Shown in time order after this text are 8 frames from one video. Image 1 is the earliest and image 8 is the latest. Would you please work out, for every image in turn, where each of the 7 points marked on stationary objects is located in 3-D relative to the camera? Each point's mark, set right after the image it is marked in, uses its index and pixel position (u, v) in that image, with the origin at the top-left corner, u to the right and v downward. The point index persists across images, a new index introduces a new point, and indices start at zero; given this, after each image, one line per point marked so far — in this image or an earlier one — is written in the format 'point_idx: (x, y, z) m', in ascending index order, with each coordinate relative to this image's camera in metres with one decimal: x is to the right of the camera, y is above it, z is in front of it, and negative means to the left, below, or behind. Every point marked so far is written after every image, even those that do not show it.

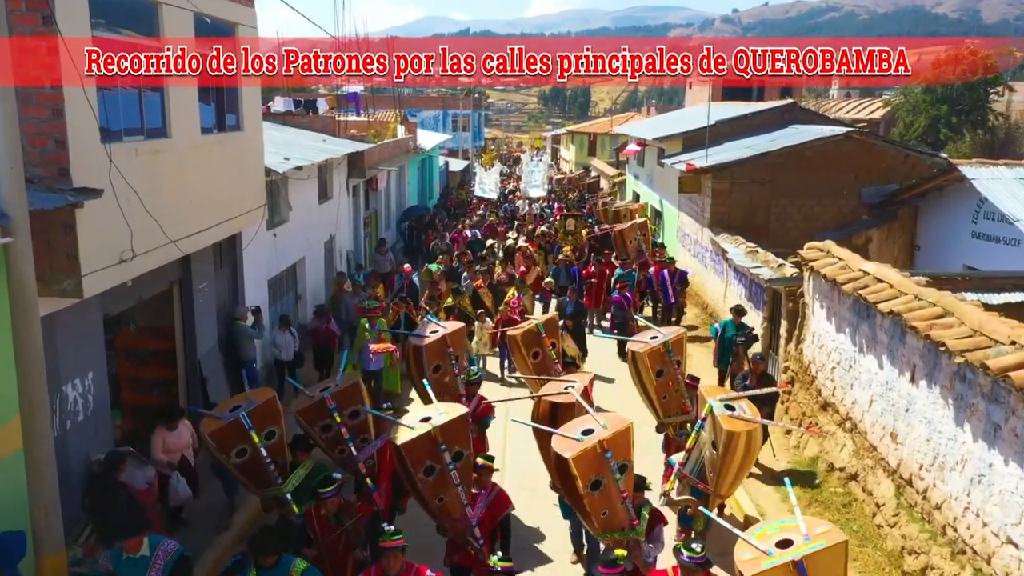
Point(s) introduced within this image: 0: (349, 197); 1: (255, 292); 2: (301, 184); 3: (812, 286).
0: (-3.8, +2.1, +19.3) m
1: (-3.7, -0.1, +12.0) m
2: (-3.8, +1.8, +14.7) m
3: (+3.9, 0.0, +10.7) m
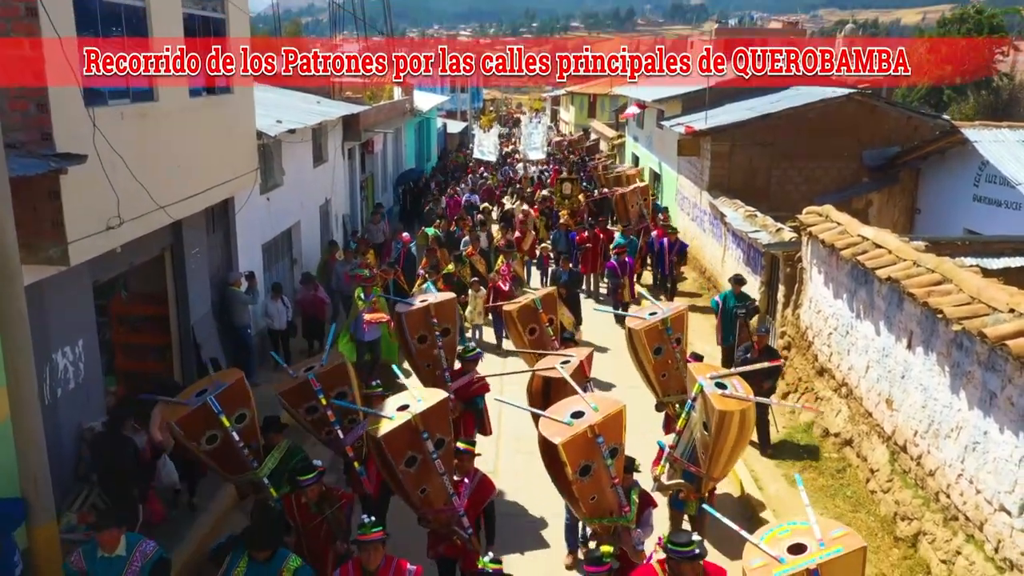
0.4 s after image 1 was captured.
0: (-3.9, +3.0, +19.1) m
1: (-3.8, +0.4, +11.9) m
2: (-3.8, +2.5, +14.5) m
3: (+3.8, +0.5, +10.6) m
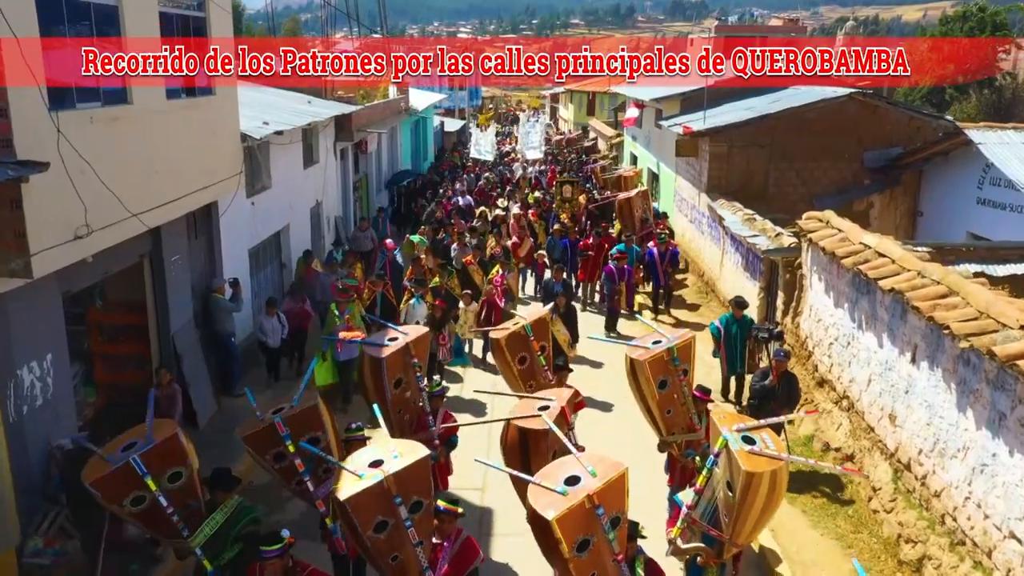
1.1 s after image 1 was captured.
0: (-4.0, +2.9, +18.8) m
1: (-3.9, +0.3, +11.6) m
2: (-3.9, +2.4, +14.2) m
3: (+3.7, +0.4, +10.3) m
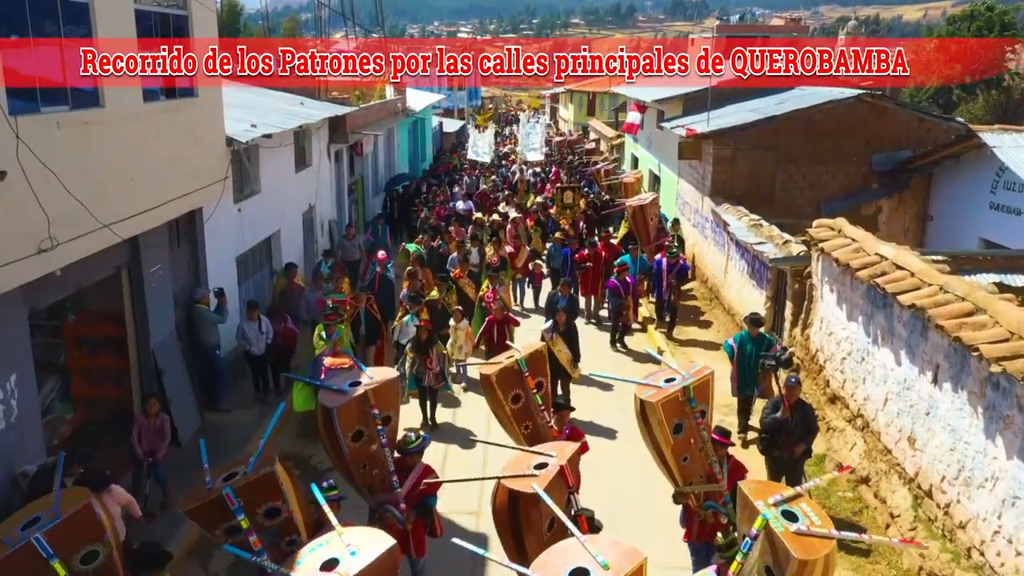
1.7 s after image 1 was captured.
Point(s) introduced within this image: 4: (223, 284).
0: (-4.0, +2.8, +18.3) m
1: (-3.9, +0.2, +11.2) m
2: (-4.0, +2.2, +13.8) m
3: (+3.7, +0.2, +9.9) m
4: (-3.9, 0.0, +11.3) m
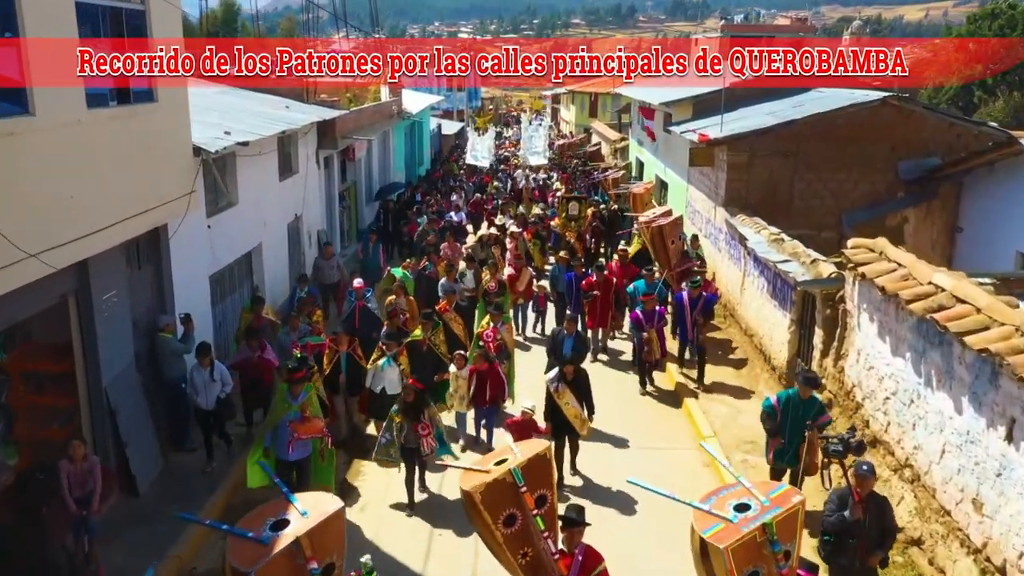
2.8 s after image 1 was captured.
0: (-4.0, +2.5, +17.3) m
1: (-3.9, -0.1, +10.1) m
2: (-4.0, +1.9, +12.7) m
3: (+3.7, -0.1, +8.8) m
4: (-3.9, -0.3, +10.2) m
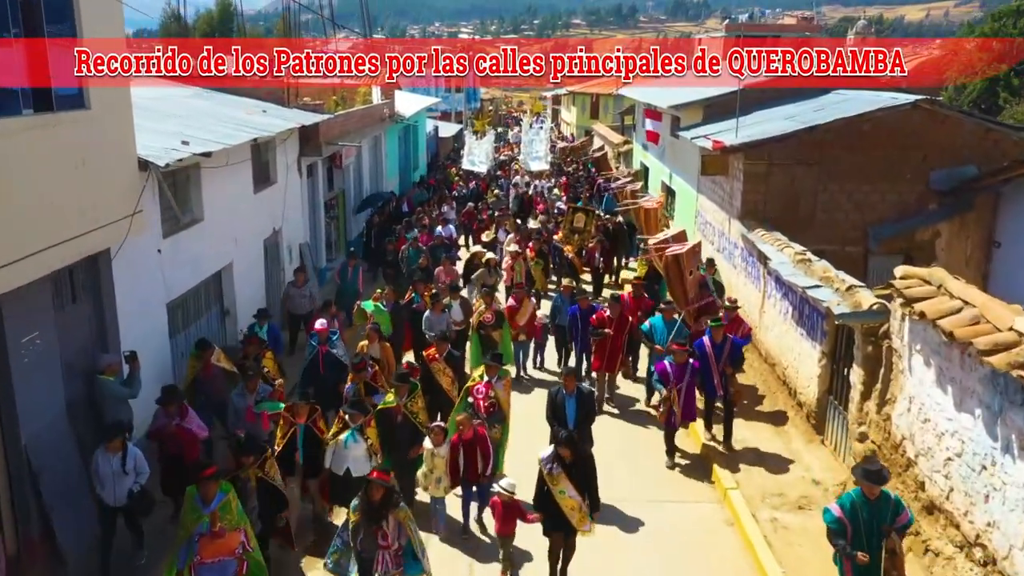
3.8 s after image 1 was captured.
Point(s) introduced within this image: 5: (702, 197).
0: (-4.0, +2.1, +16.0) m
1: (-4.0, -0.4, +8.9) m
2: (-4.0, +1.6, +11.4) m
3: (+3.6, -0.4, +7.5) m
4: (-4.0, -0.6, +9.0) m
5: (+3.9, +1.8, +16.9) m
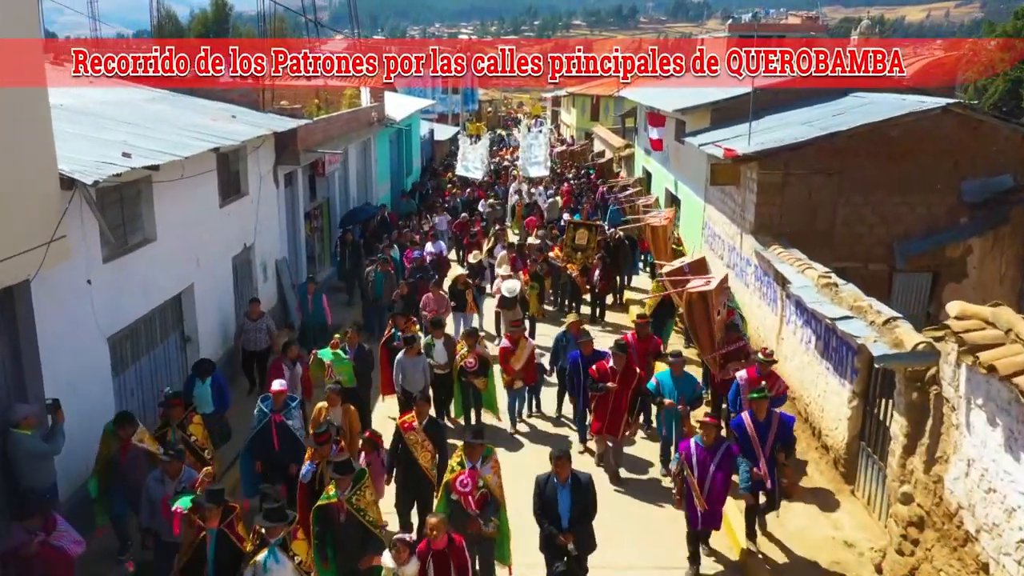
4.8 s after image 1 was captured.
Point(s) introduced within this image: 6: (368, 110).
0: (-4.2, +1.8, +14.8) m
1: (-4.1, -0.8, +7.7) m
2: (-4.1, +1.3, +10.3) m
3: (+3.5, -0.7, +6.4) m
4: (-4.1, -0.9, +7.8) m
5: (+3.8, +1.5, +15.7) m
6: (-3.4, +4.2, +19.5) m
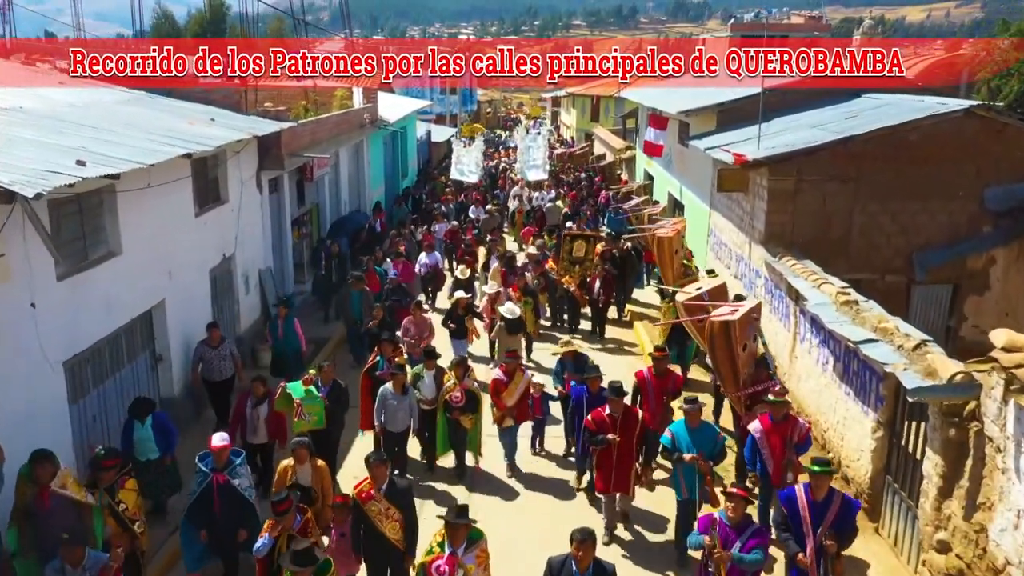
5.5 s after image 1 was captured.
0: (-4.2, +1.6, +14.1) m
1: (-4.2, -1.0, +6.9) m
2: (-4.2, +1.1, +9.5) m
3: (+3.4, -0.9, +5.6) m
4: (-4.2, -1.1, +7.1) m
5: (+3.7, +1.3, +15.0) m
6: (-3.5, +4.0, +18.7) m
